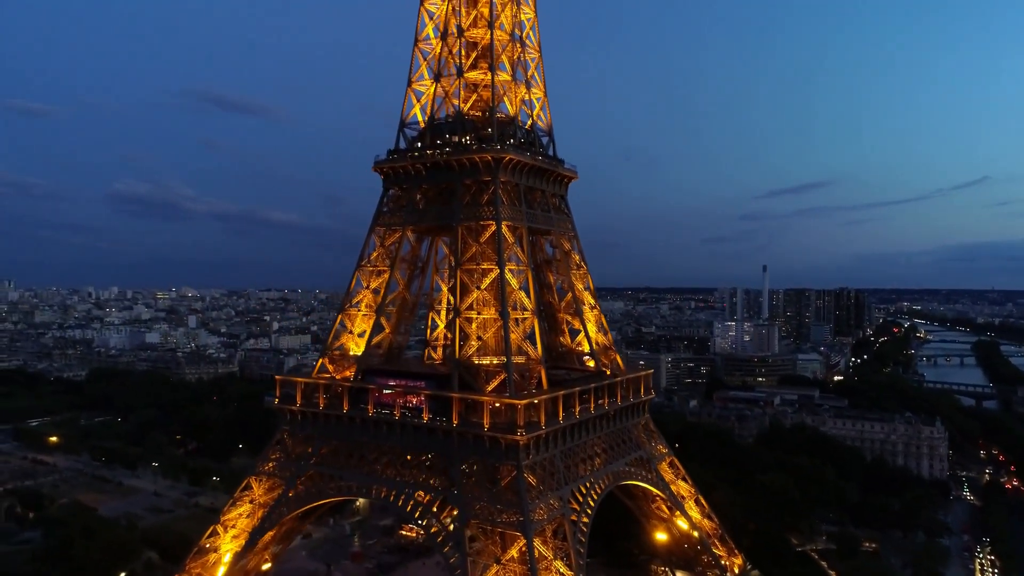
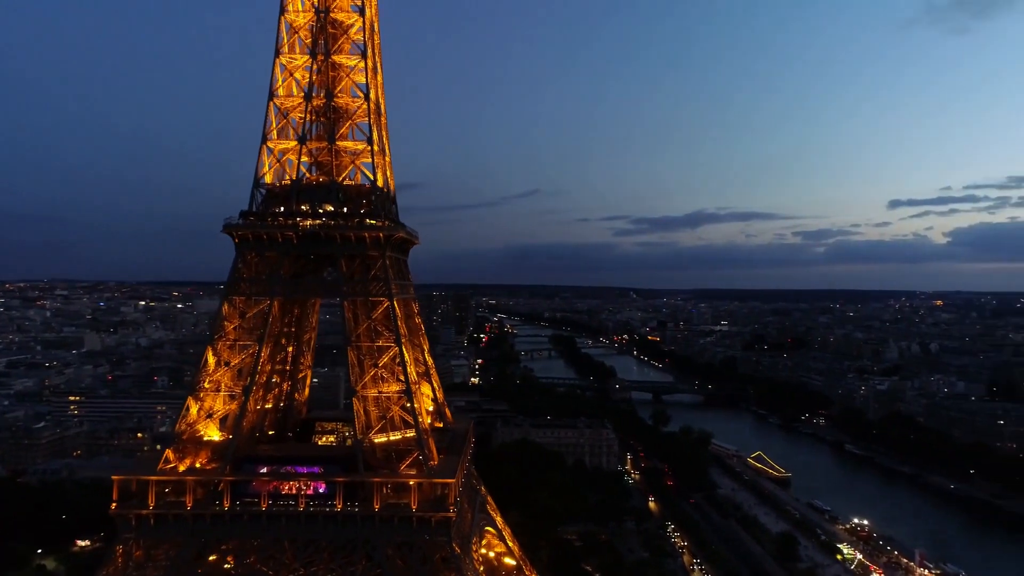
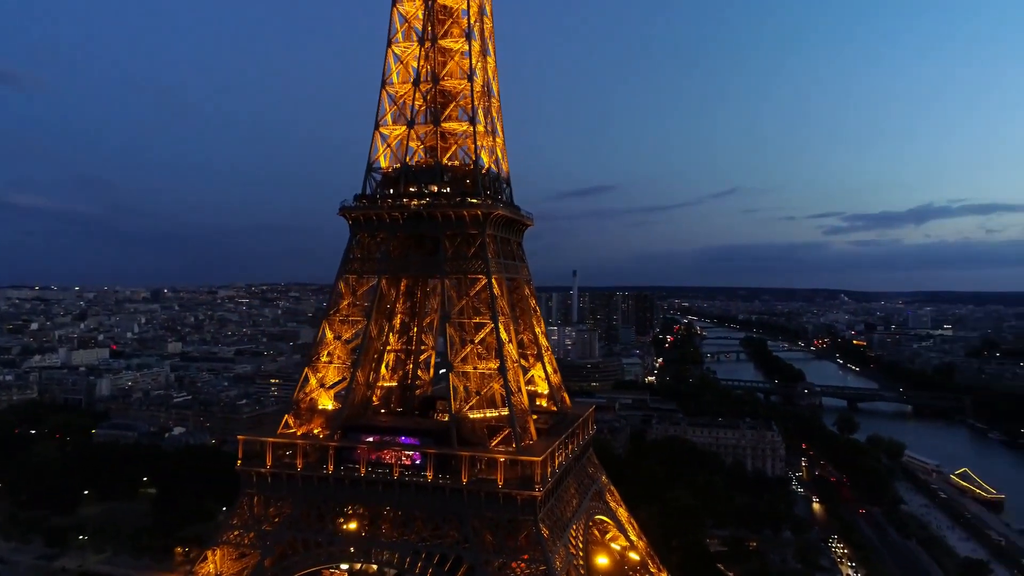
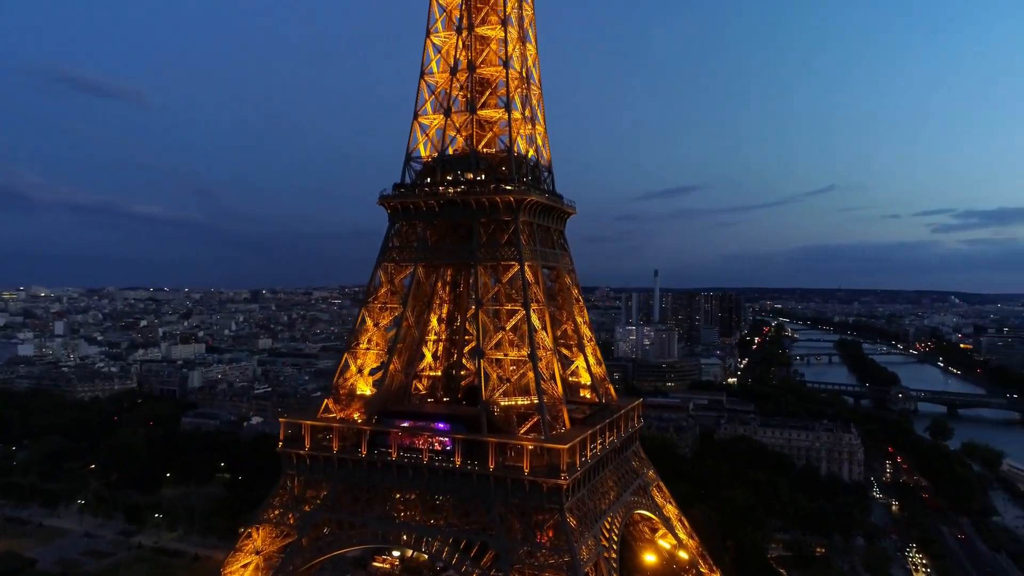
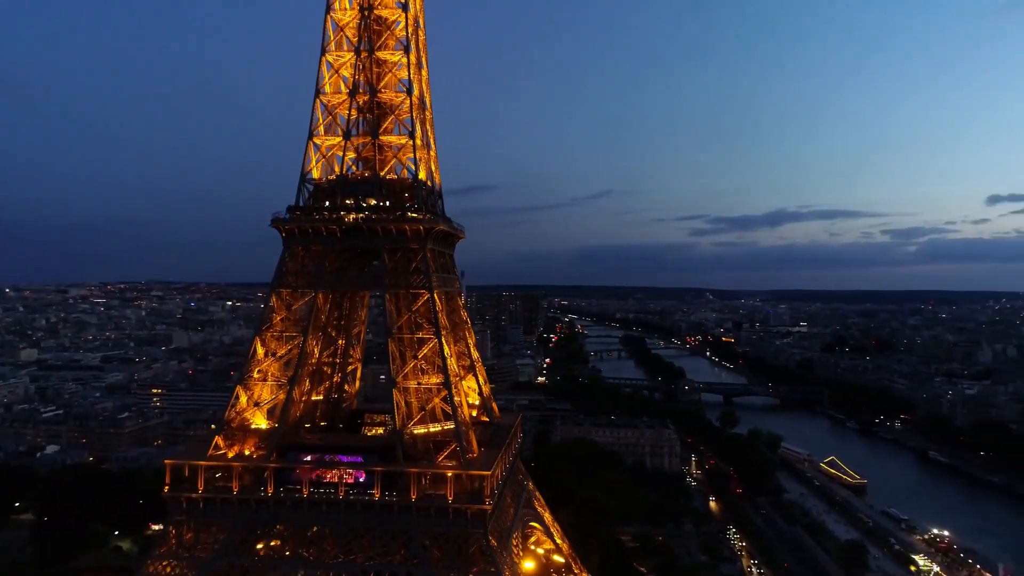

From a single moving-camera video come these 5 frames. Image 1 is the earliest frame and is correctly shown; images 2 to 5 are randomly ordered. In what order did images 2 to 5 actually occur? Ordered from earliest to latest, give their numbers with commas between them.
4, 3, 5, 2
